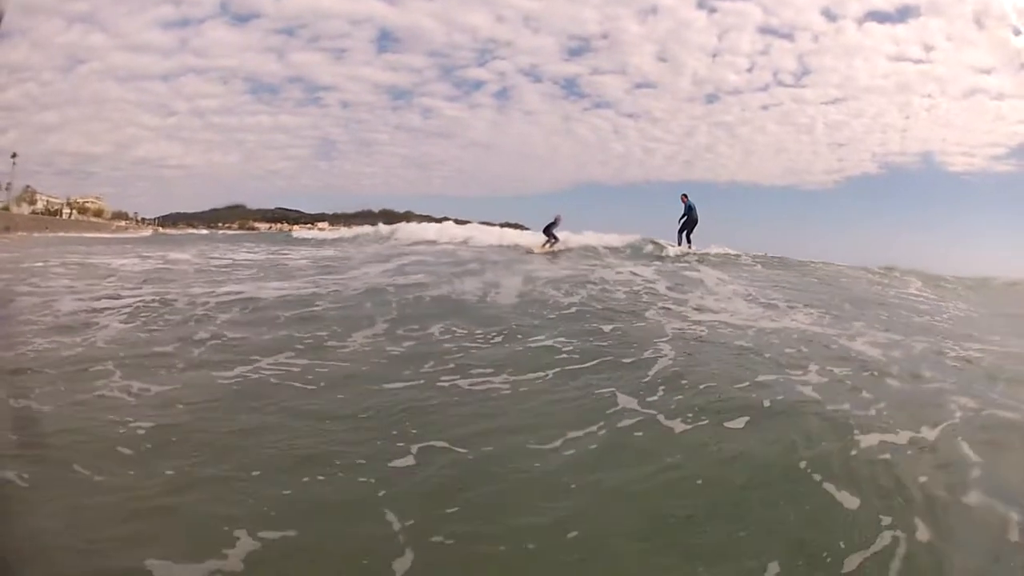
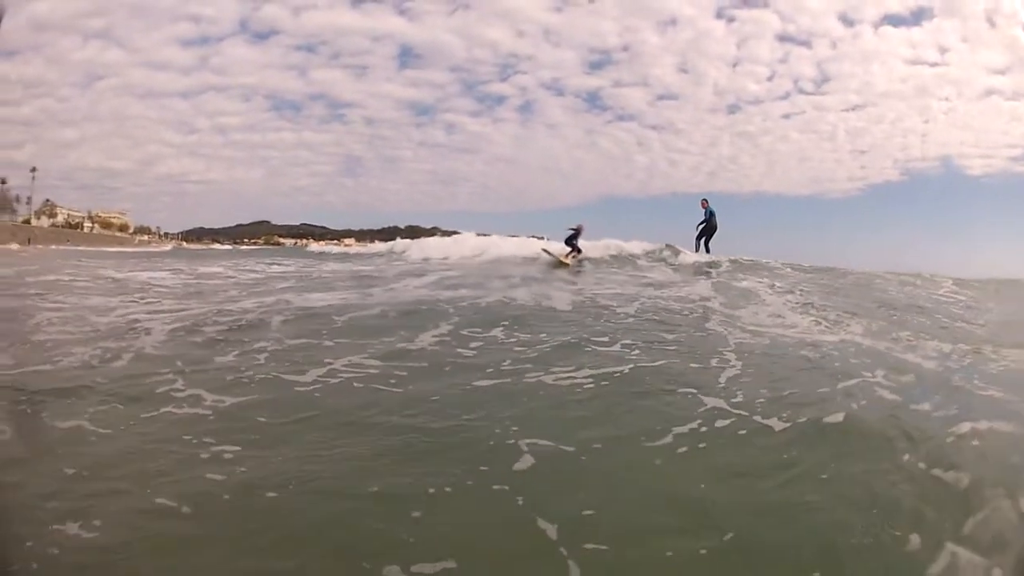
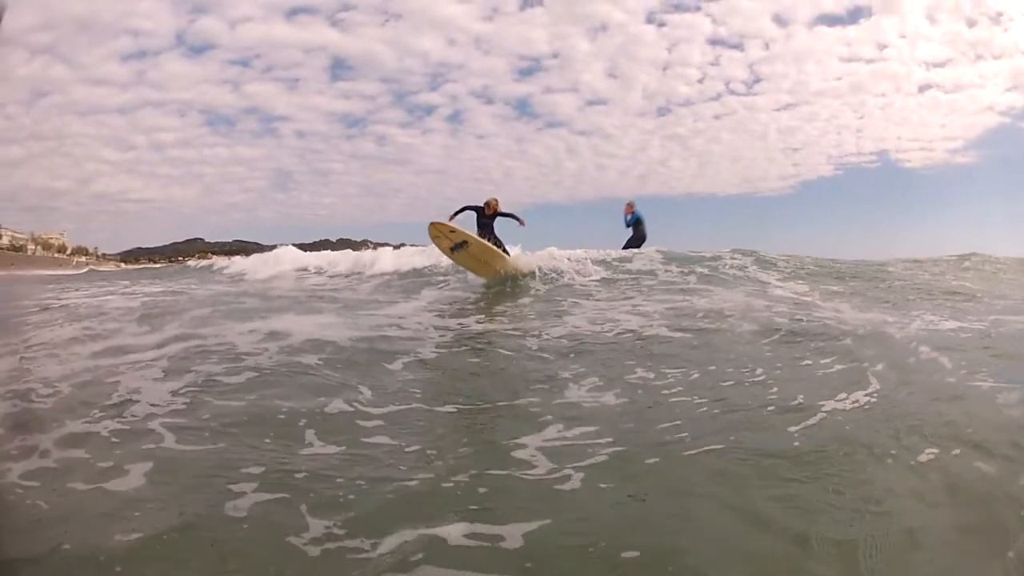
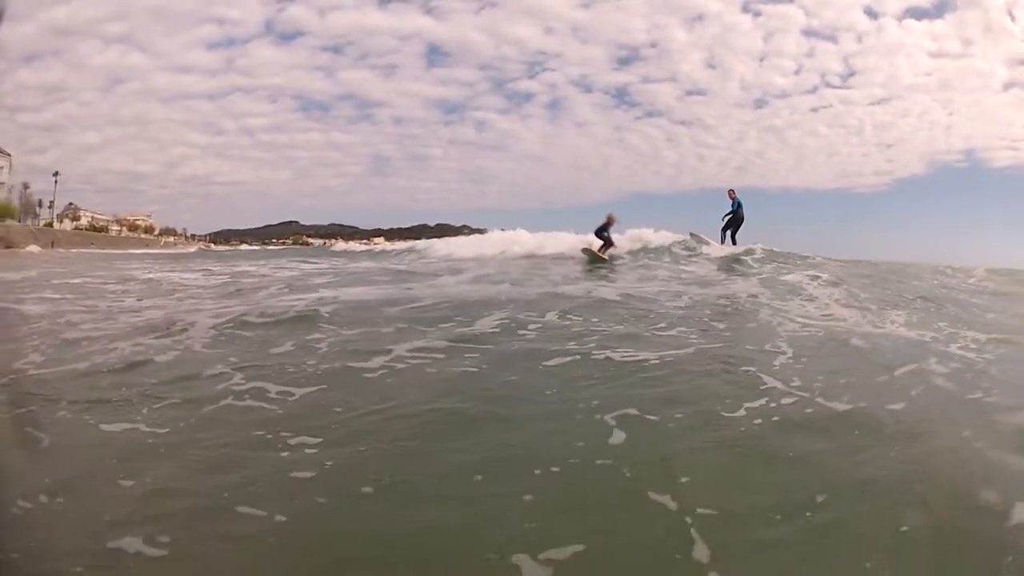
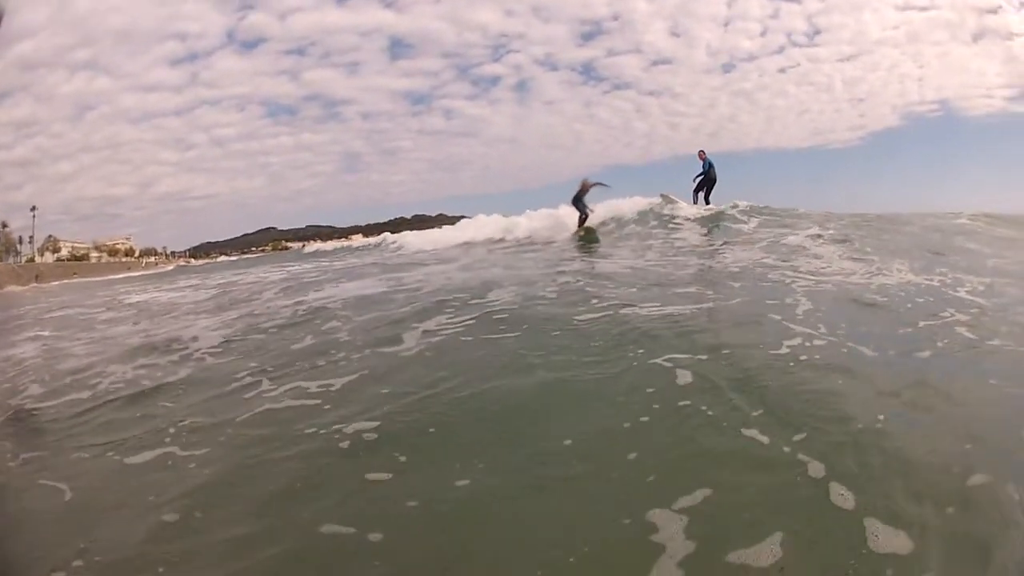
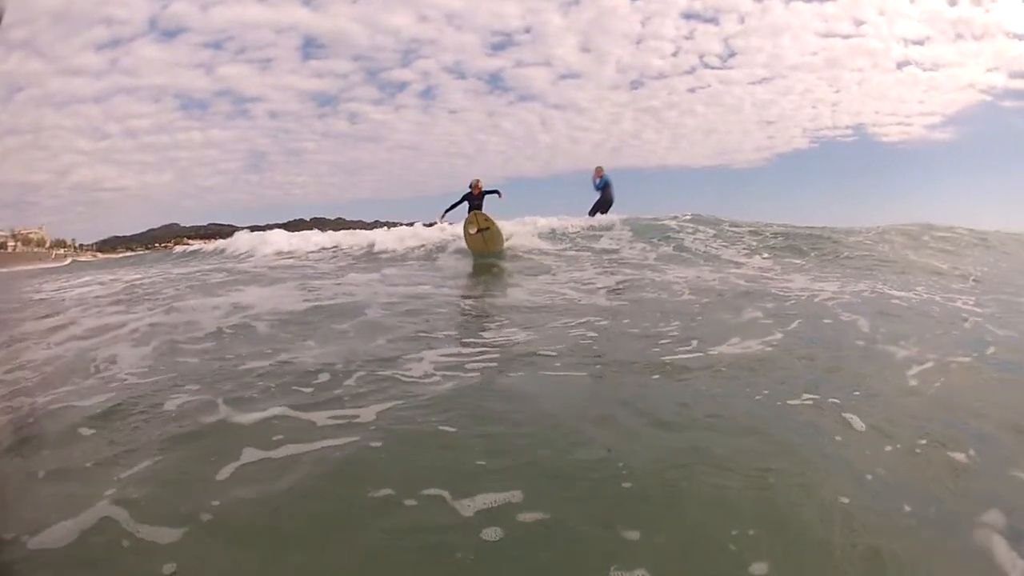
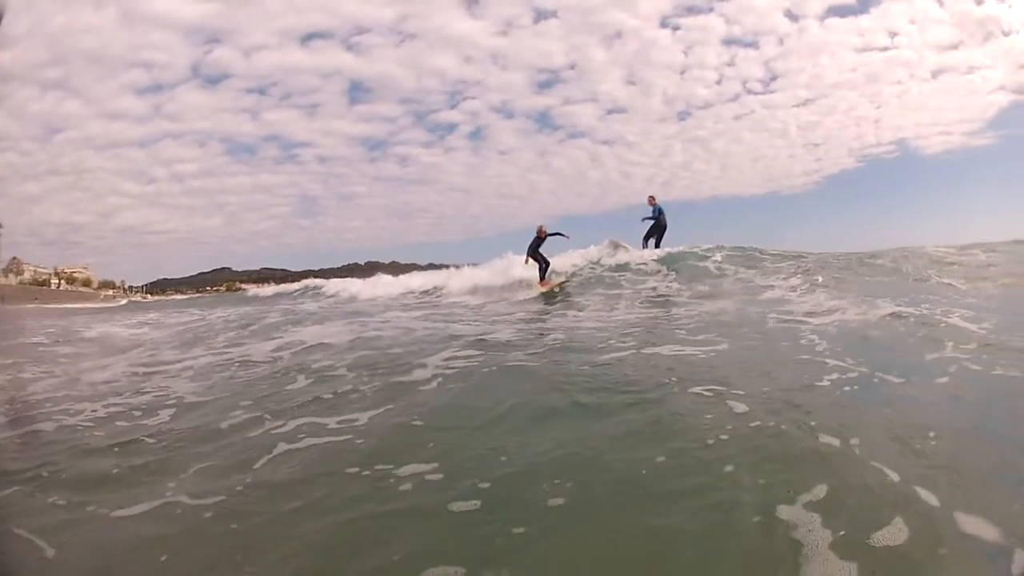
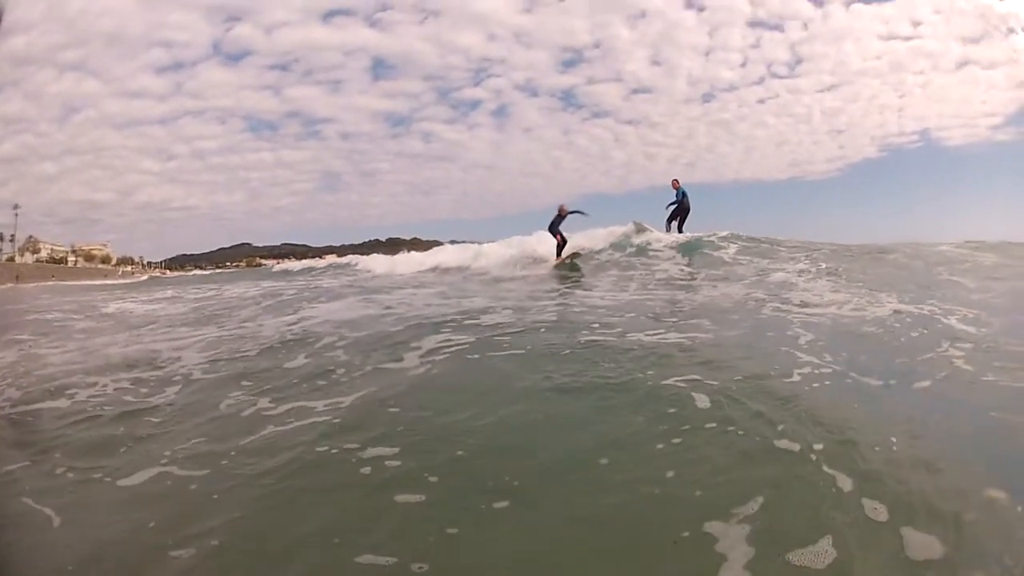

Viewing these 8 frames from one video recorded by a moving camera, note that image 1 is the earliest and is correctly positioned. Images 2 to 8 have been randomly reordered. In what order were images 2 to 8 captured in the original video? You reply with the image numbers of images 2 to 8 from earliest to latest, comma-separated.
2, 4, 5, 8, 7, 6, 3
